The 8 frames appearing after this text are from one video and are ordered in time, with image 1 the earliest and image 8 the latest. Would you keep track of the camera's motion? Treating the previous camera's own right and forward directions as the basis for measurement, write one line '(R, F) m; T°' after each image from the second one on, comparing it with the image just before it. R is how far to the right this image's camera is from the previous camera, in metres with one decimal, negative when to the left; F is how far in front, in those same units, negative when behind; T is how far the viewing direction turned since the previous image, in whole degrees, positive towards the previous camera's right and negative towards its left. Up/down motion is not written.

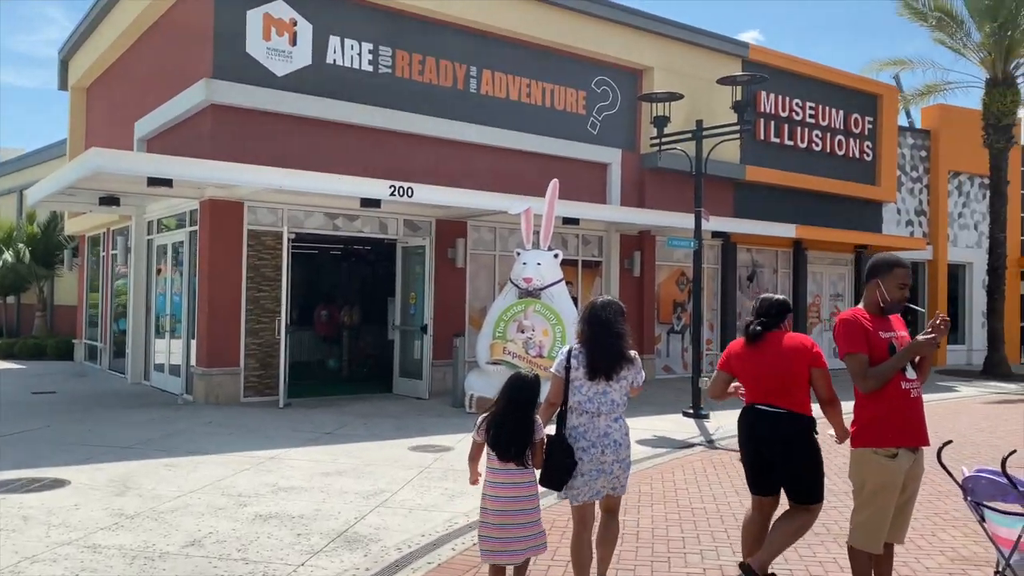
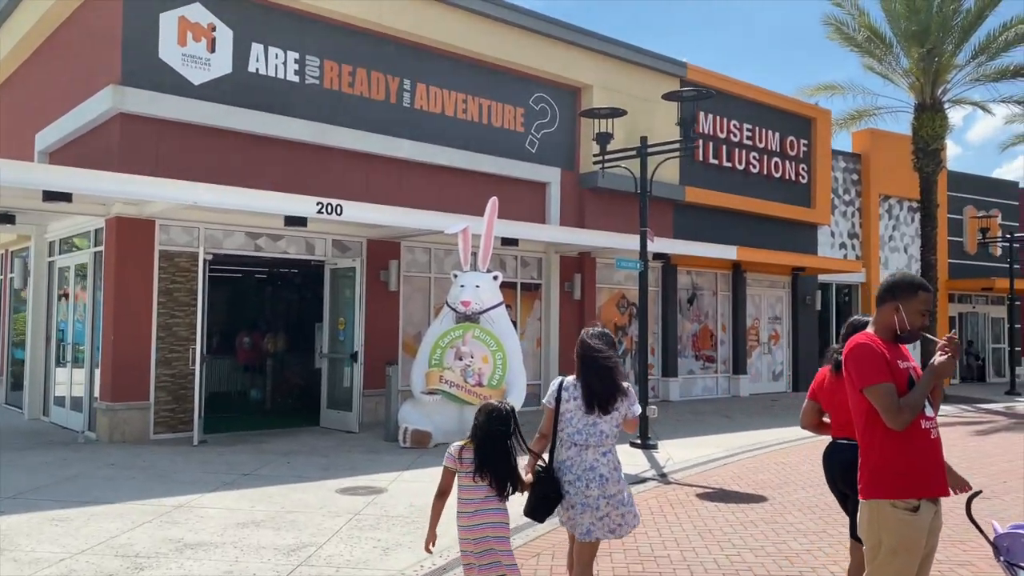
(-0.1, +0.7) m; +5°
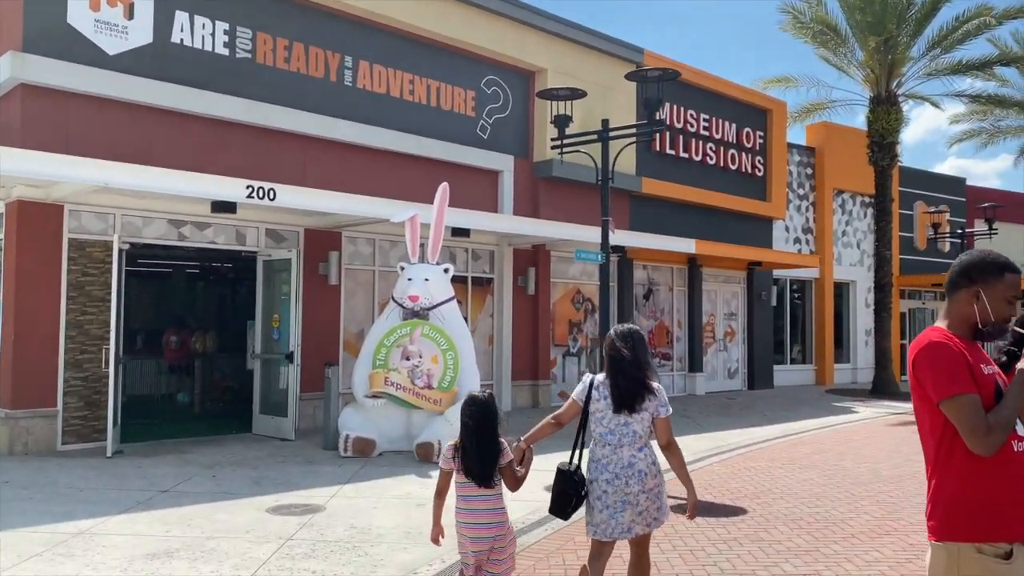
(-0.1, +0.9) m; +4°
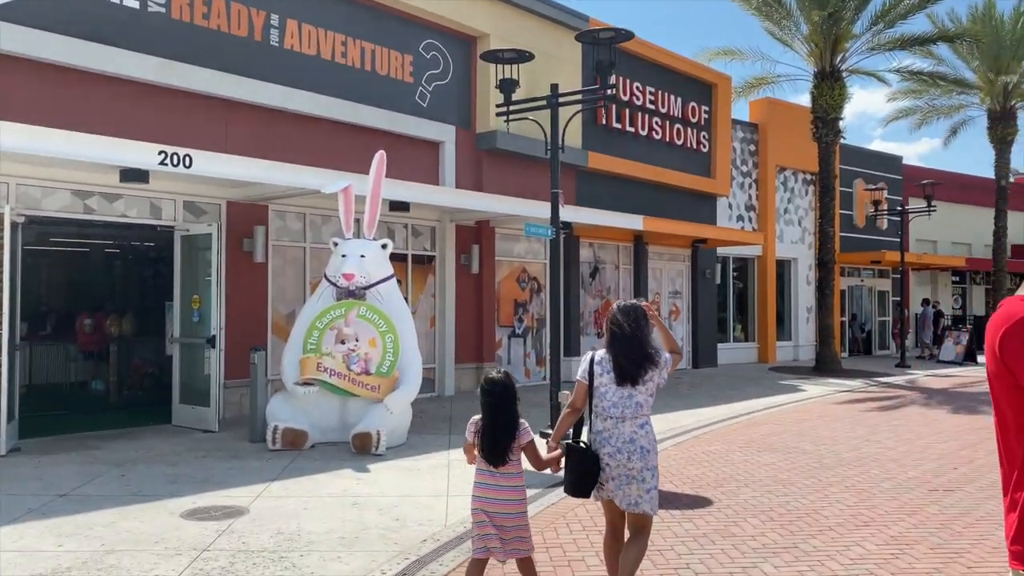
(-0.1, +0.7) m; +4°
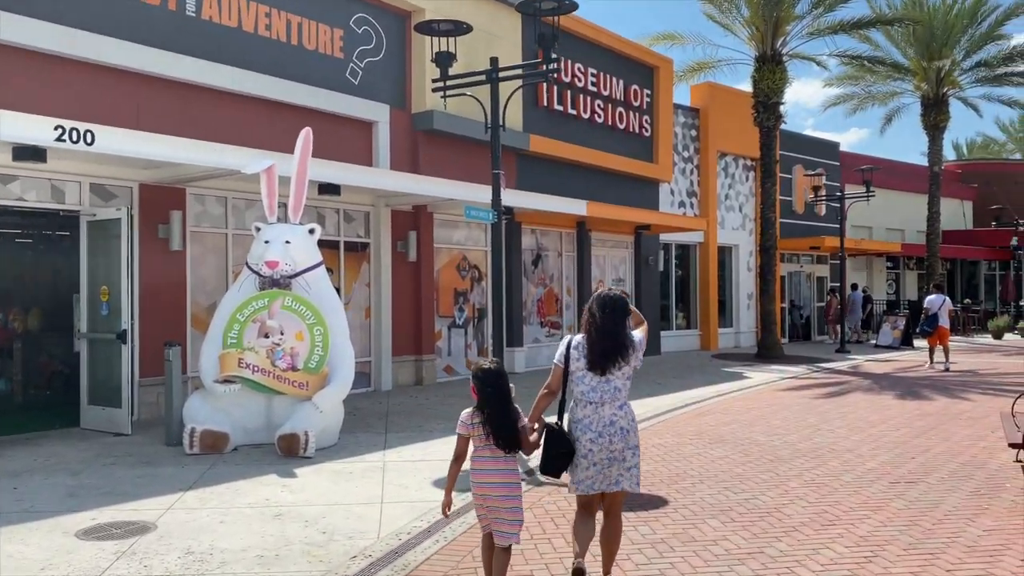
(0.0, +0.6) m; +4°
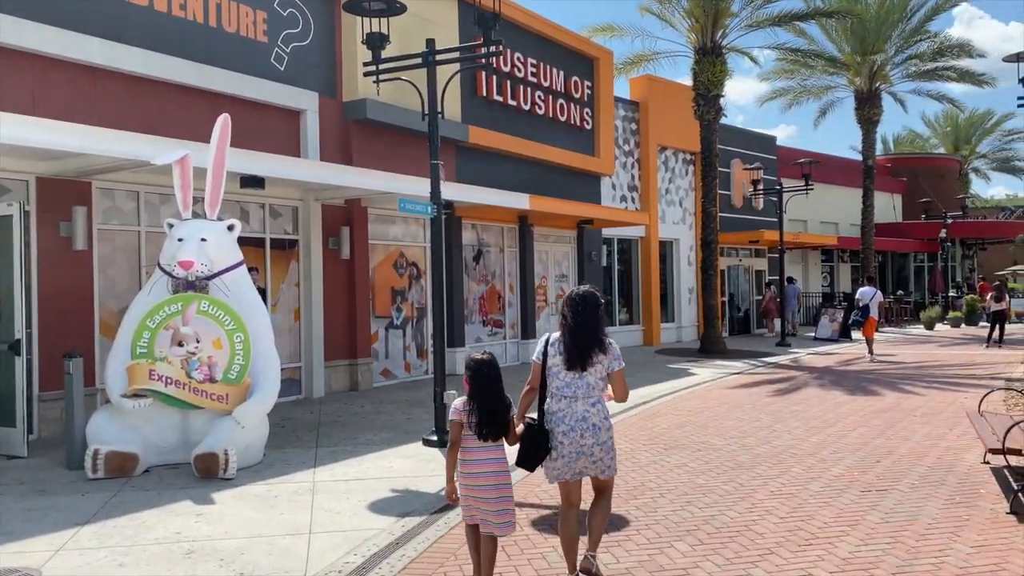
(0.0, +0.6) m; +4°
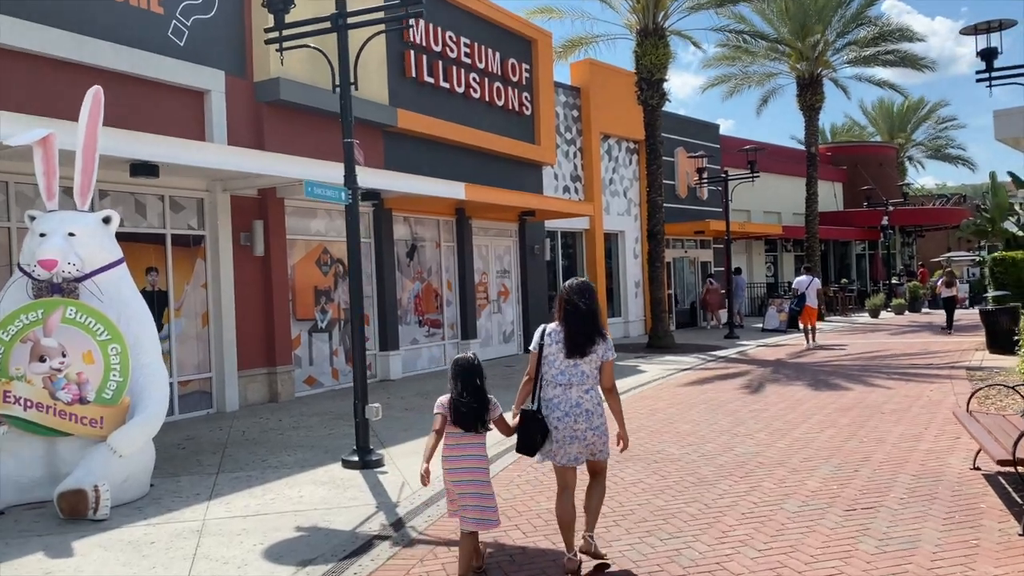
(+0.1, +1.0) m; +4°
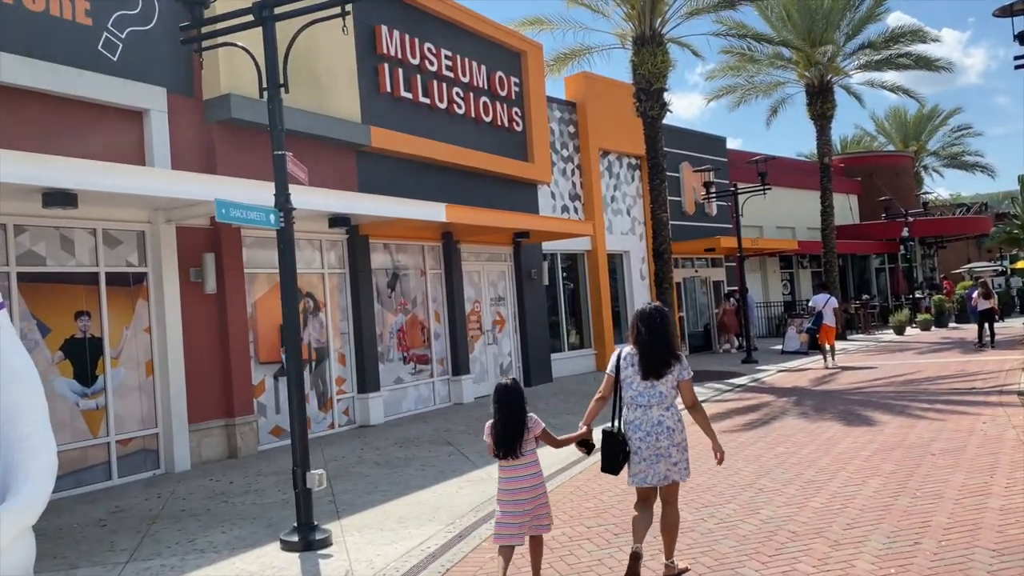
(+0.3, +1.3) m; -1°
